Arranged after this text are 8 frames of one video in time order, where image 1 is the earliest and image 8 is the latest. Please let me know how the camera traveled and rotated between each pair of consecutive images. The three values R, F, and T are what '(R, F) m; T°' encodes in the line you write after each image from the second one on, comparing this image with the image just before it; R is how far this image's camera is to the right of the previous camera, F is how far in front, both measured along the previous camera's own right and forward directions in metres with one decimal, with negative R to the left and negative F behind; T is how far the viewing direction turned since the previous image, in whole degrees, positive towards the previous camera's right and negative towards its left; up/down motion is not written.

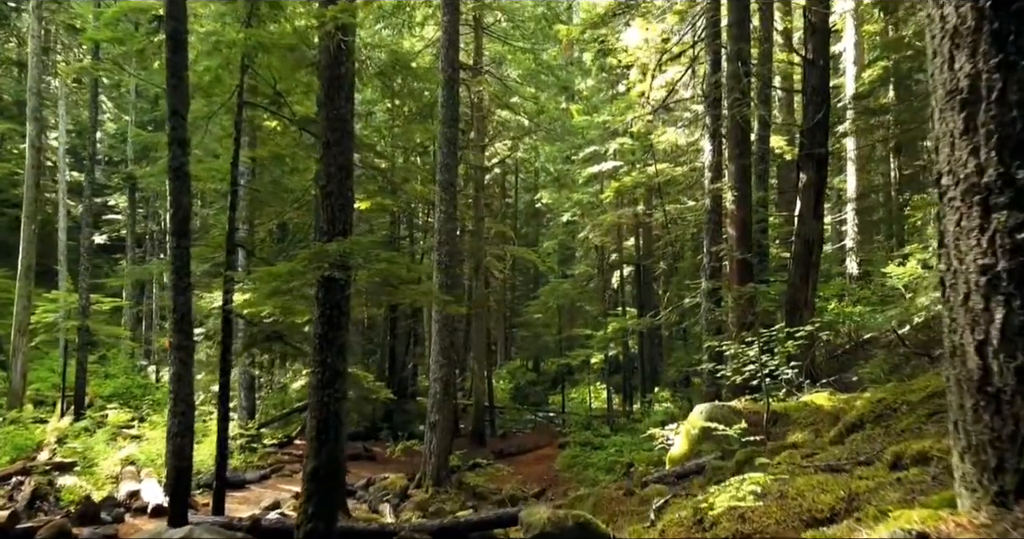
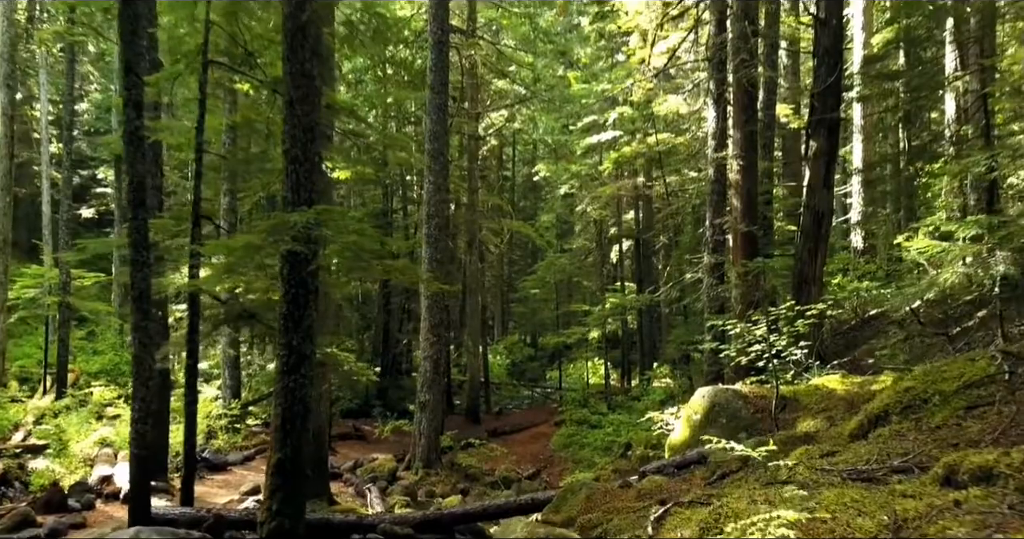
(+0.1, +0.7) m; 0°
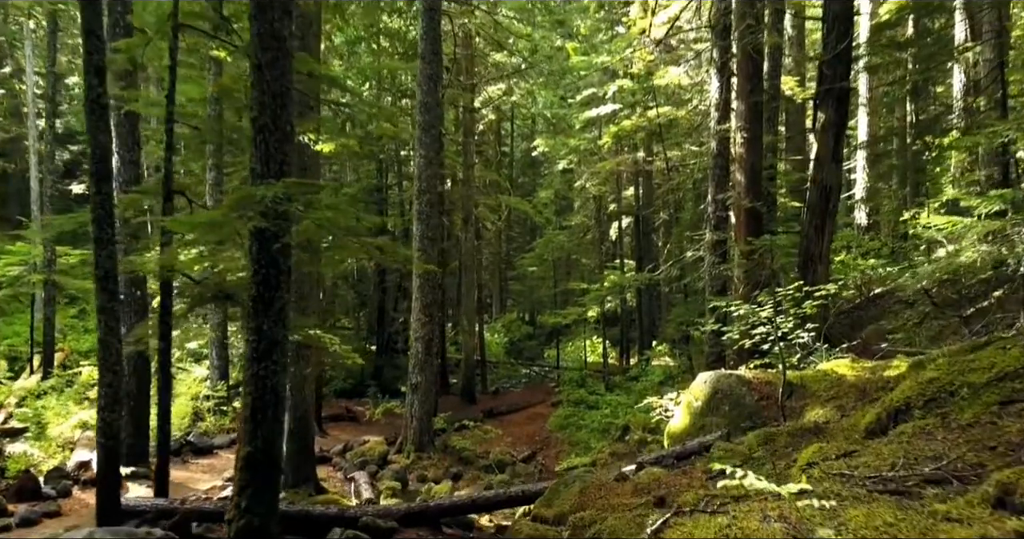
(+0.1, +0.5) m; 0°
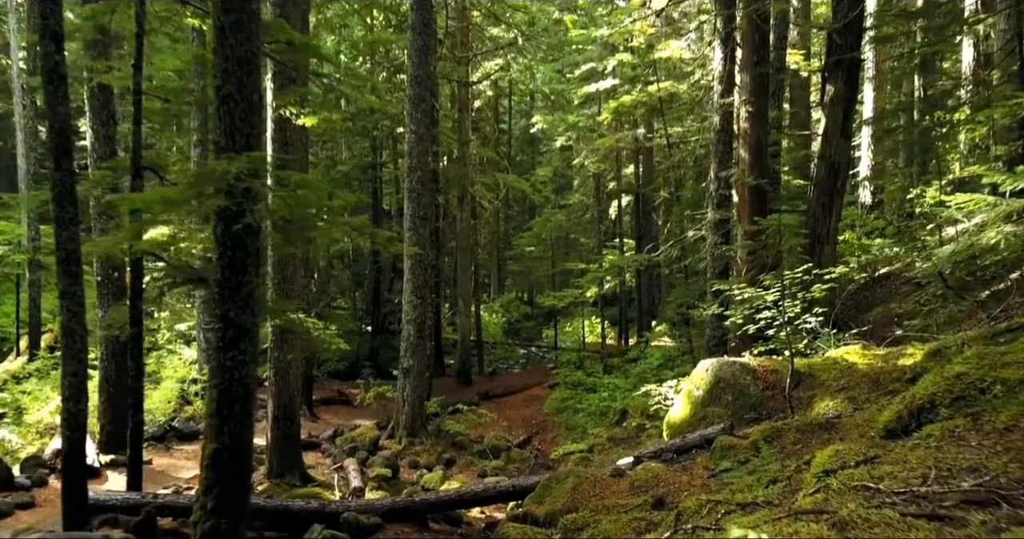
(+0.1, +0.5) m; 0°
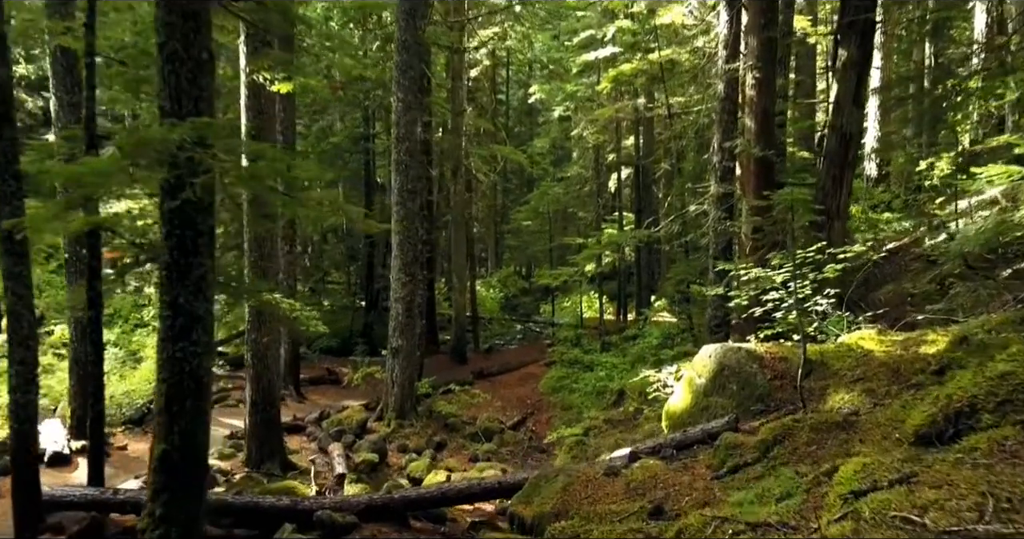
(+0.1, +0.6) m; 0°
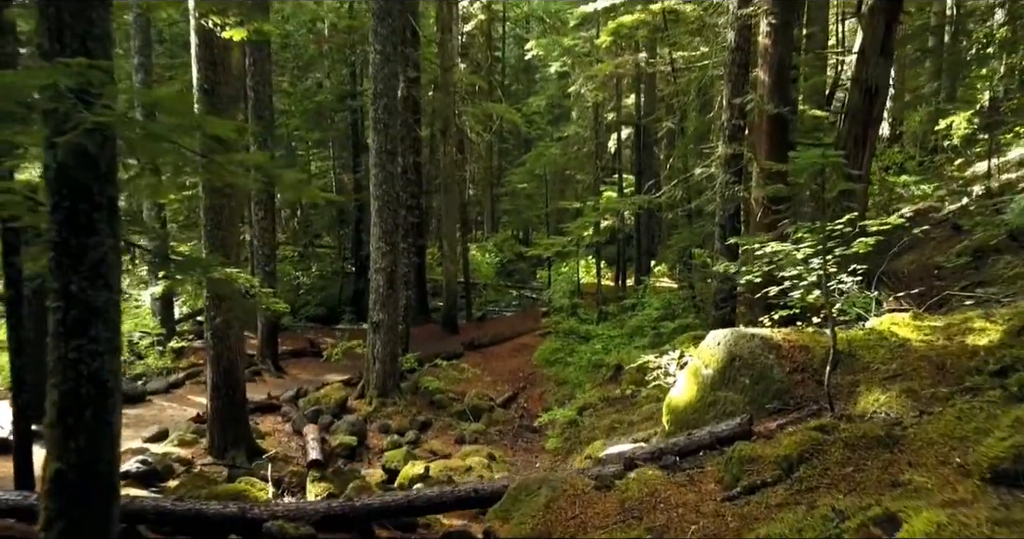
(+0.2, +0.9) m; 0°
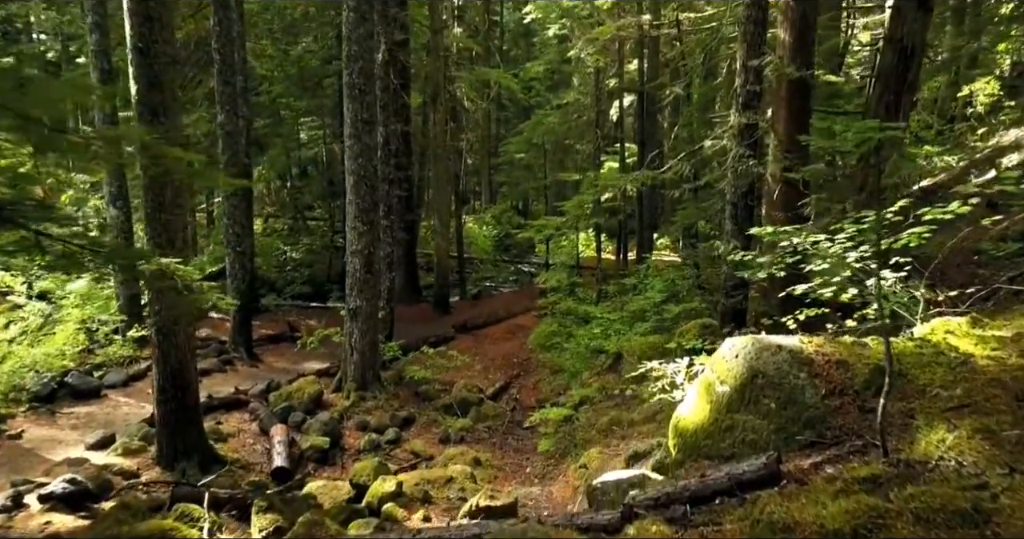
(+0.2, +1.0) m; 0°
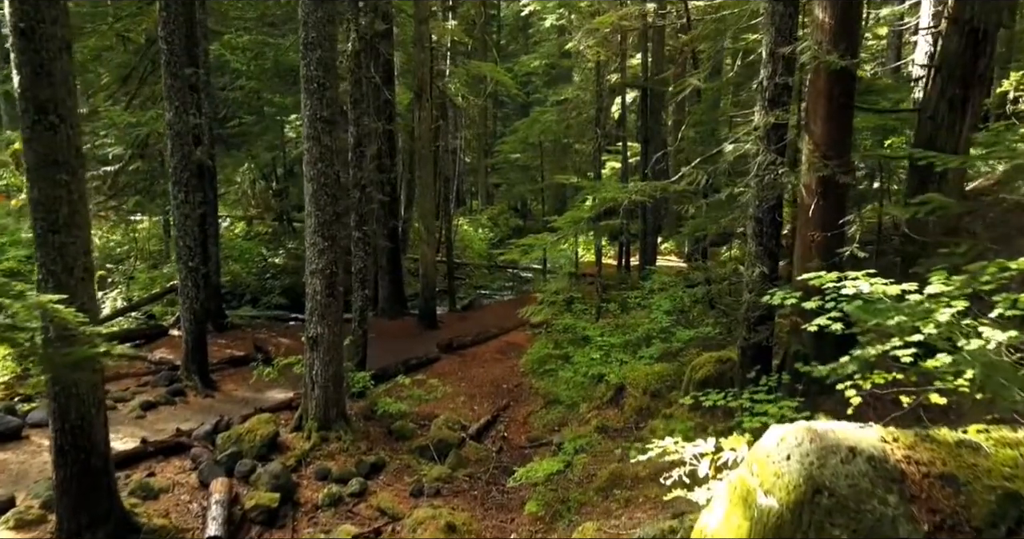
(+0.2, +1.4) m; 0°
